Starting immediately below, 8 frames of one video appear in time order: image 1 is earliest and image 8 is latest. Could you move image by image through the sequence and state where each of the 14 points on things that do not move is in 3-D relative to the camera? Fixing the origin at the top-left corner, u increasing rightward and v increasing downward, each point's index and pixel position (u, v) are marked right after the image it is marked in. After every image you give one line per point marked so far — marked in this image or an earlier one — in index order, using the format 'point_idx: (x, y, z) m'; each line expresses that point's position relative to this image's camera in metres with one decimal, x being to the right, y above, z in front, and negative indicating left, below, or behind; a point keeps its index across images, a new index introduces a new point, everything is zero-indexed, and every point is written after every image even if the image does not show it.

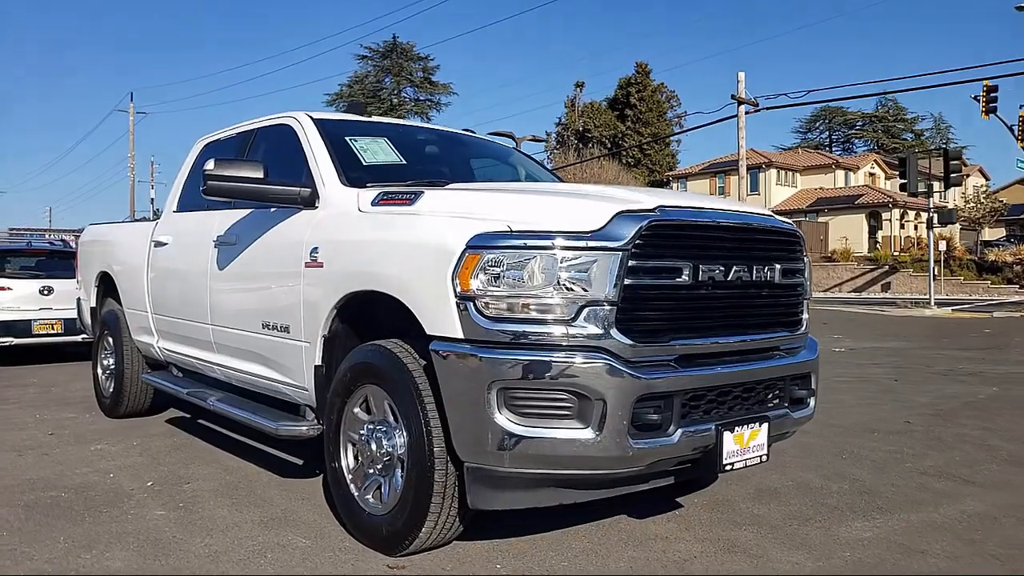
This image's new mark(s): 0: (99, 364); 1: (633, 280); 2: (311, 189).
0: (-3.9, -0.7, +7.3) m
1: (+0.5, 0.0, +3.2) m
2: (-1.2, +0.6, +4.4) m
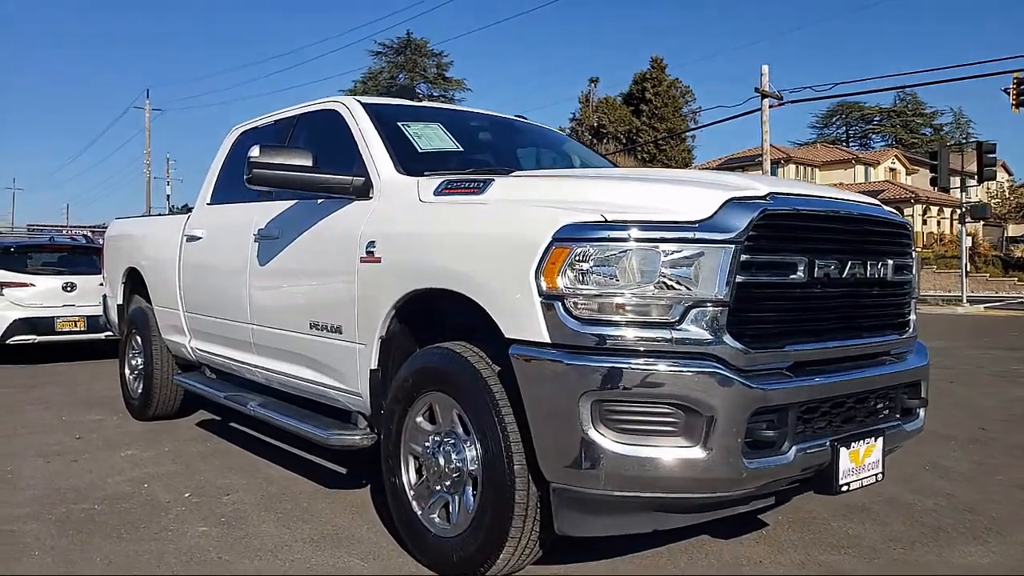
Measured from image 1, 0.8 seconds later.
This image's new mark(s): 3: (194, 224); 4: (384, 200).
0: (-3.5, -0.7, +7.0) m
1: (+0.9, 0.0, +2.8) m
2: (-0.8, +0.6, +4.1) m
3: (-2.4, +0.5, +5.8) m
4: (-0.6, +0.4, +3.9) m
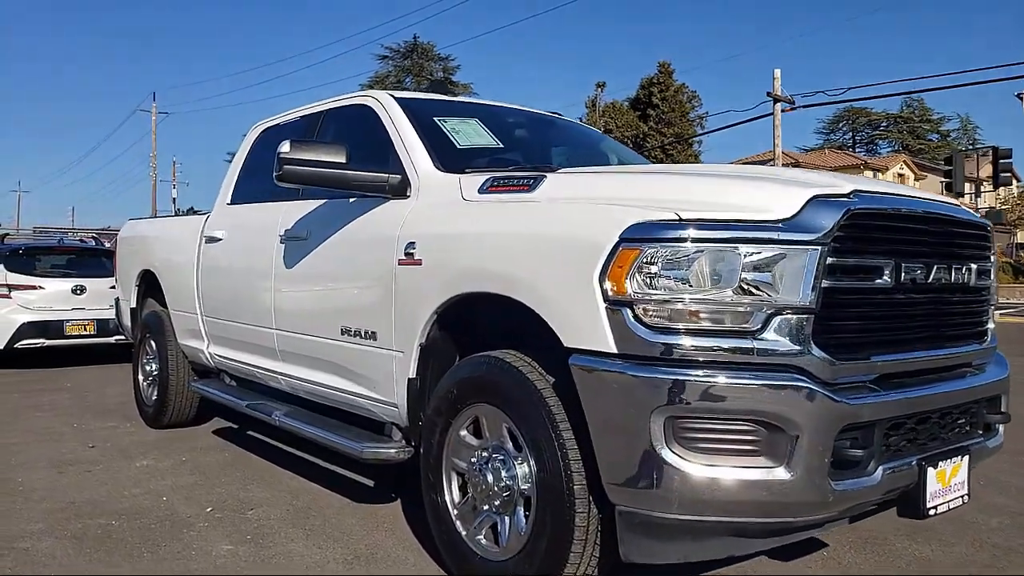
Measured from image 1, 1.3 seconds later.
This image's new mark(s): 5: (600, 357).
0: (-3.3, -0.7, +6.8) m
1: (+1.1, 0.0, +2.6) m
2: (-0.6, +0.6, +3.8) m
3: (-2.1, +0.5, +5.5) m
4: (-0.4, +0.4, +3.6) m
5: (+0.3, -0.2, +2.7) m
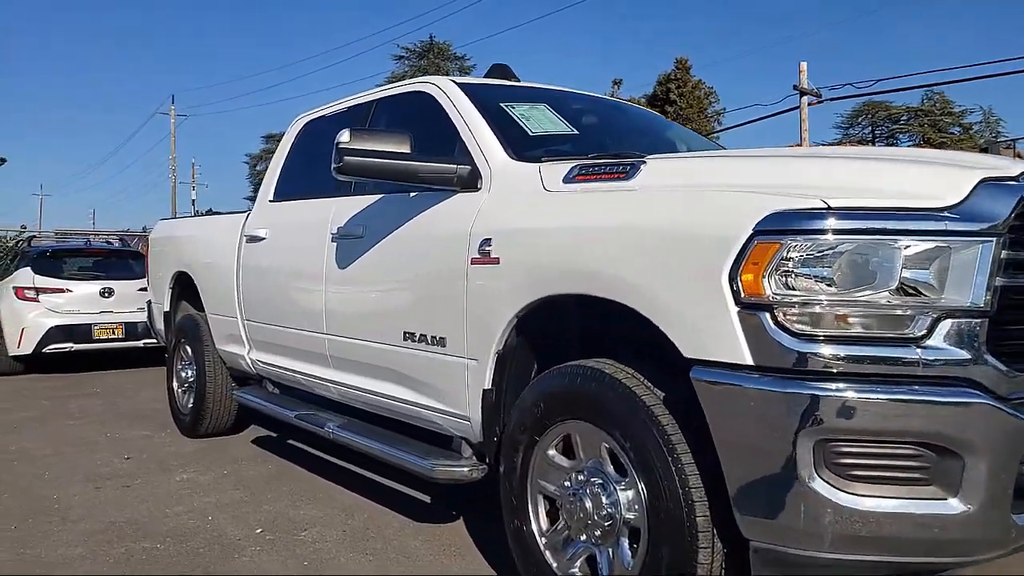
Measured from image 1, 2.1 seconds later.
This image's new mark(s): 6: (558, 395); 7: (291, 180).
0: (-2.8, -0.7, +6.5) m
1: (+1.4, 0.0, +2.2) m
2: (-0.2, +0.6, +3.5) m
3: (-1.7, +0.4, +5.2) m
4: (-0.1, +0.4, +3.3) m
5: (+0.7, -0.2, +2.3) m
6: (+0.2, -0.4, +2.9) m
7: (-1.5, +0.7, +5.1) m
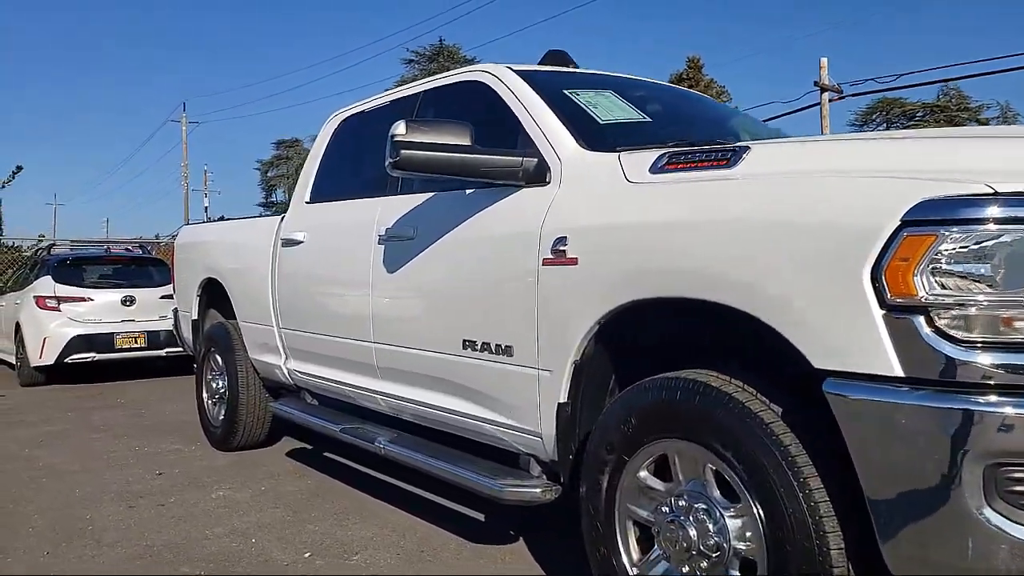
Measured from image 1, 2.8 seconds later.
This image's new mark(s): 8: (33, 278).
0: (-2.5, -0.8, +6.2) m
1: (+1.7, 0.0, +1.9) m
2: (+0.1, +0.5, +3.2) m
3: (-1.4, +0.4, +5.0) m
4: (+0.2, +0.4, +3.0) m
5: (+0.9, -0.2, +2.0) m
6: (+0.5, -0.4, +2.6) m
7: (-1.2, +0.7, +4.9) m
8: (-6.6, +0.1, +10.6) m
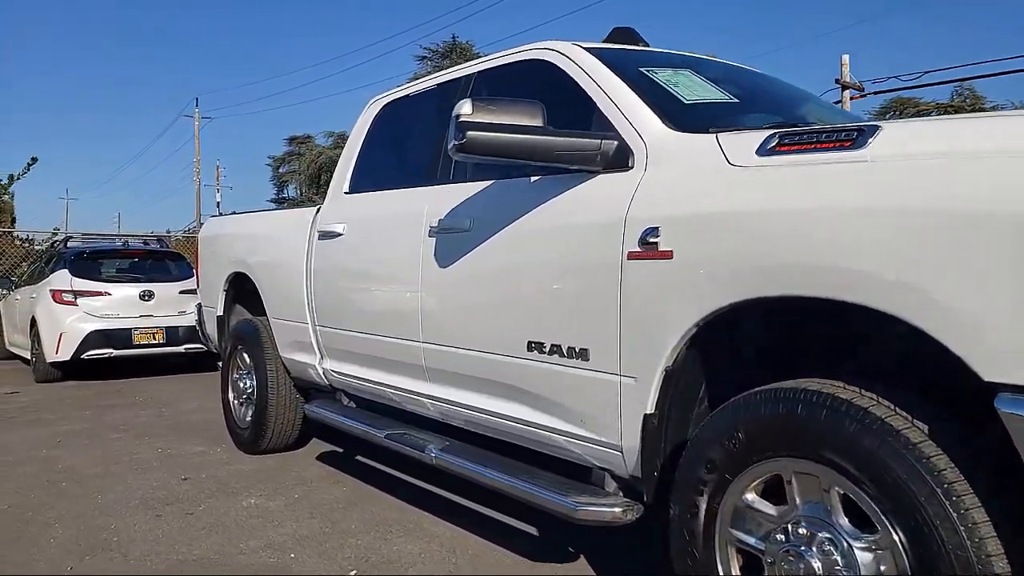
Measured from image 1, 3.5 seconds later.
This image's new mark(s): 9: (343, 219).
0: (-2.2, -0.8, +5.9) m
1: (+2.0, 0.0, +1.6) m
2: (+0.4, +0.6, +2.9) m
3: (-1.1, +0.4, +4.7) m
4: (+0.5, +0.4, +2.7) m
5: (+1.2, -0.2, +1.7) m
6: (+0.7, -0.4, +2.3) m
7: (-0.8, +0.7, +4.6) m
8: (-6.2, +0.2, +10.4) m
9: (-1.0, +0.4, +4.5) m
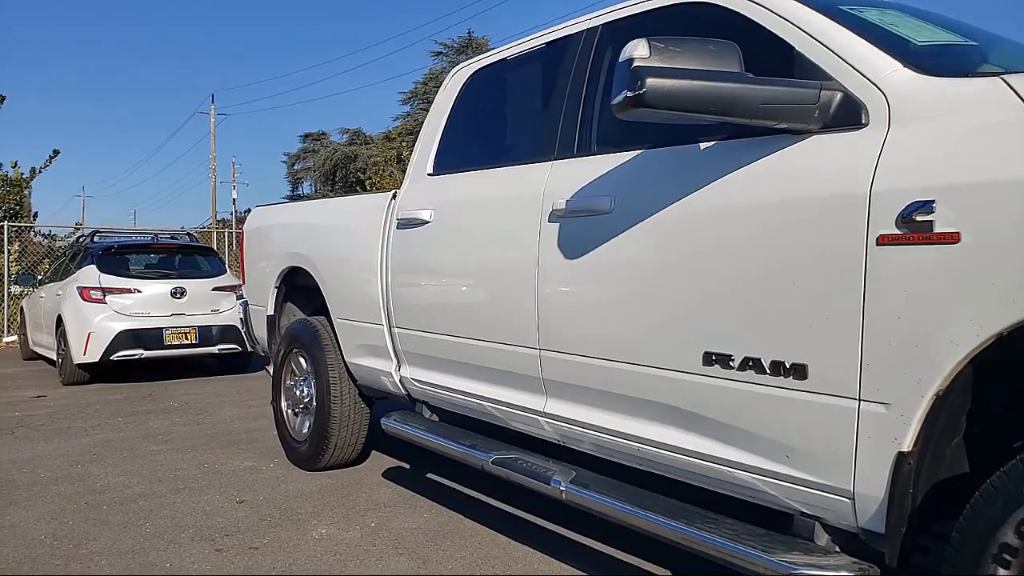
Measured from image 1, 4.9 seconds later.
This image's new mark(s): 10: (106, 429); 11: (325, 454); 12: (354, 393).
0: (-1.6, -0.7, +5.3) m
1: (+2.5, 0.0, +0.9) m
2: (+0.9, +0.6, +2.2) m
3: (-0.5, +0.4, +4.0) m
4: (+1.1, +0.4, +2.0) m
5: (+1.7, -0.2, +1.0) m
6: (+1.3, -0.4, +1.6) m
7: (-0.3, +0.7, +3.9) m
8: (-5.6, +0.3, +9.8) m
9: (-0.4, +0.4, +3.9) m
10: (-3.5, -1.2, +6.6) m
11: (-1.2, -1.1, +5.0) m
12: (-1.0, -0.7, +4.9) m
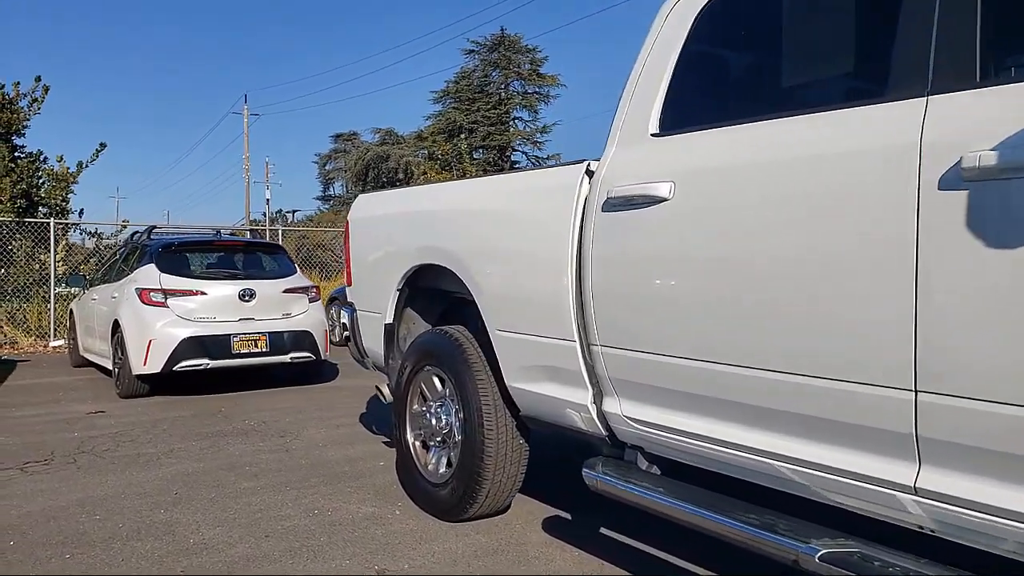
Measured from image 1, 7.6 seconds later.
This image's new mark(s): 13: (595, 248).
0: (-0.5, -0.8, +4.3) m
1: (+3.4, 0.0, -0.3) m
2: (+1.8, +0.6, +1.1) m
3: (+0.4, +0.4, +2.9) m
4: (+2.0, +0.4, +0.9) m
5: (+2.6, -0.2, -0.2) m
6: (+2.2, -0.4, +0.4) m
7: (+0.7, +0.7, +2.8) m
8: (-4.4, +0.2, +8.9) m
9: (+0.6, +0.4, +2.8) m
10: (-2.4, -1.2, +5.6) m
11: (-0.2, -1.1, +3.9) m
12: (0.0, -0.7, +3.8) m
13: (+0.3, +0.2, +3.0) m
